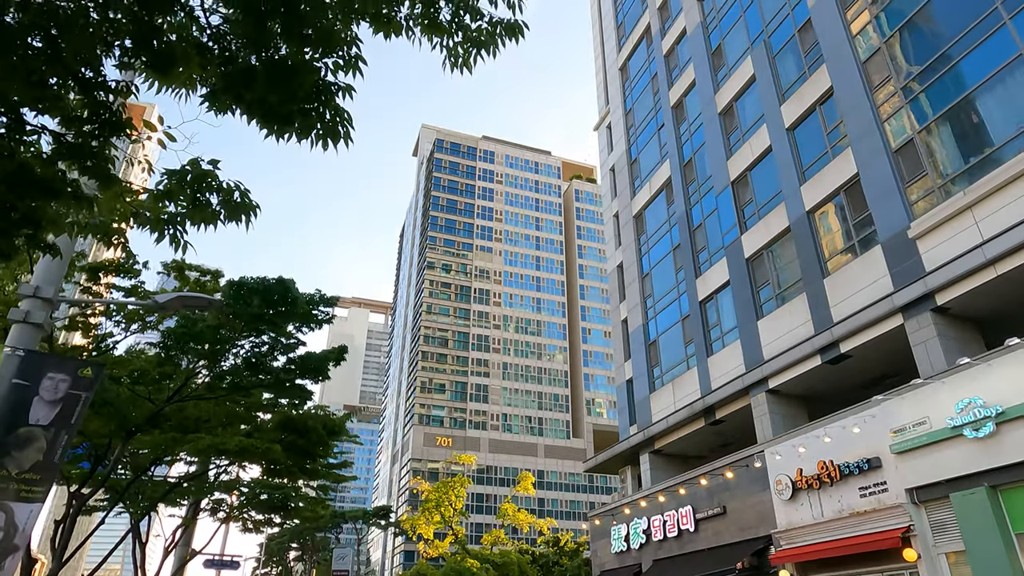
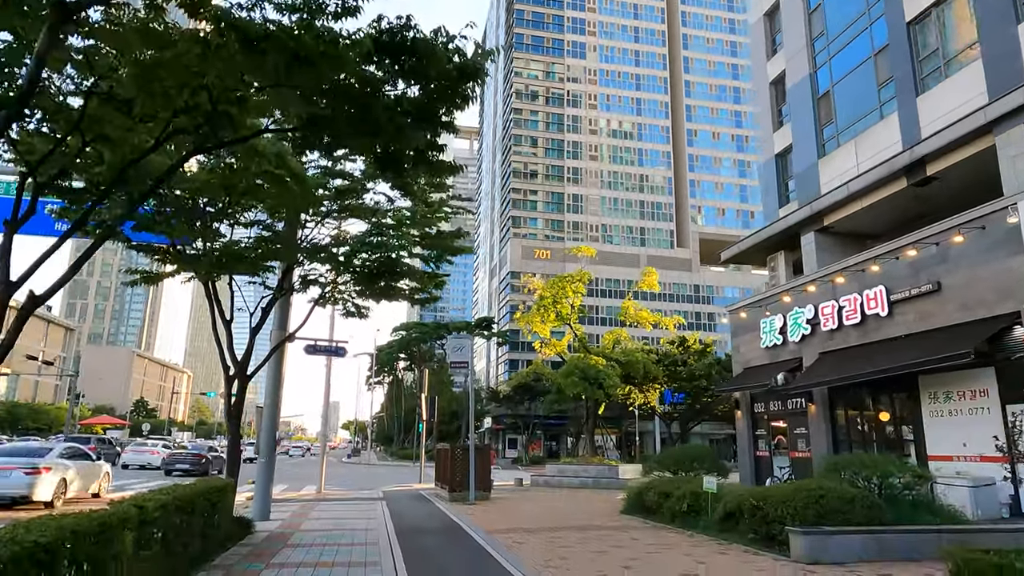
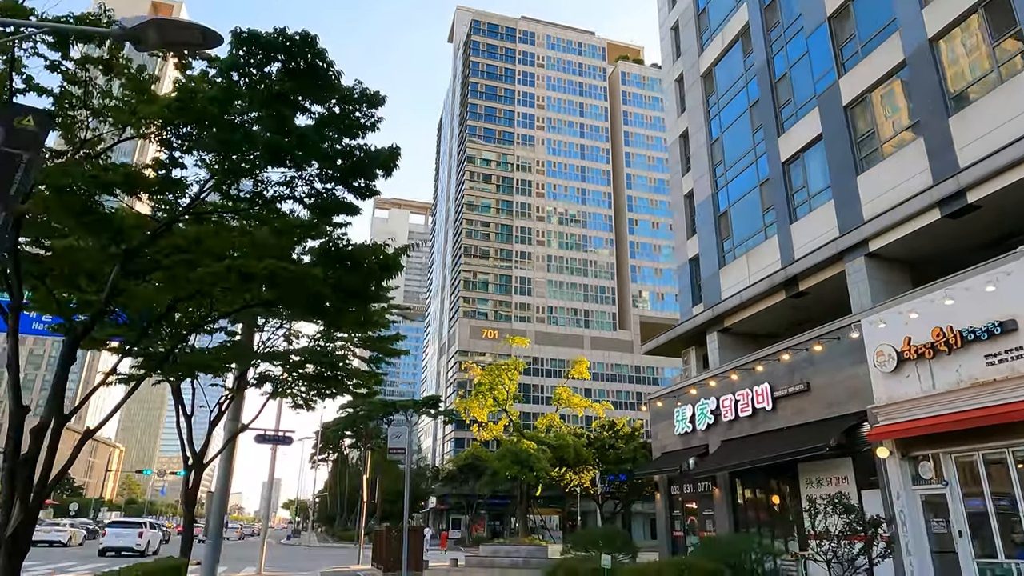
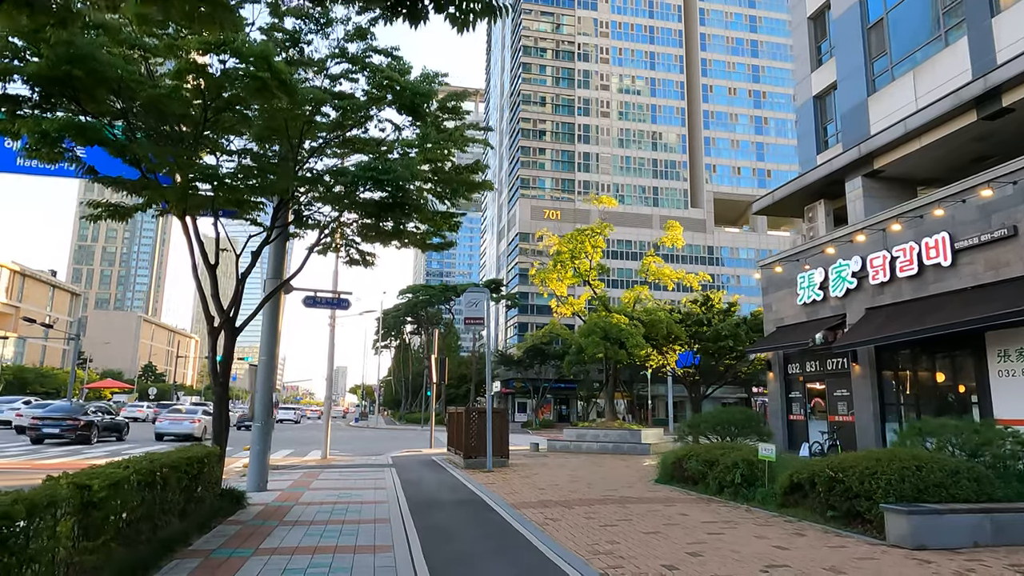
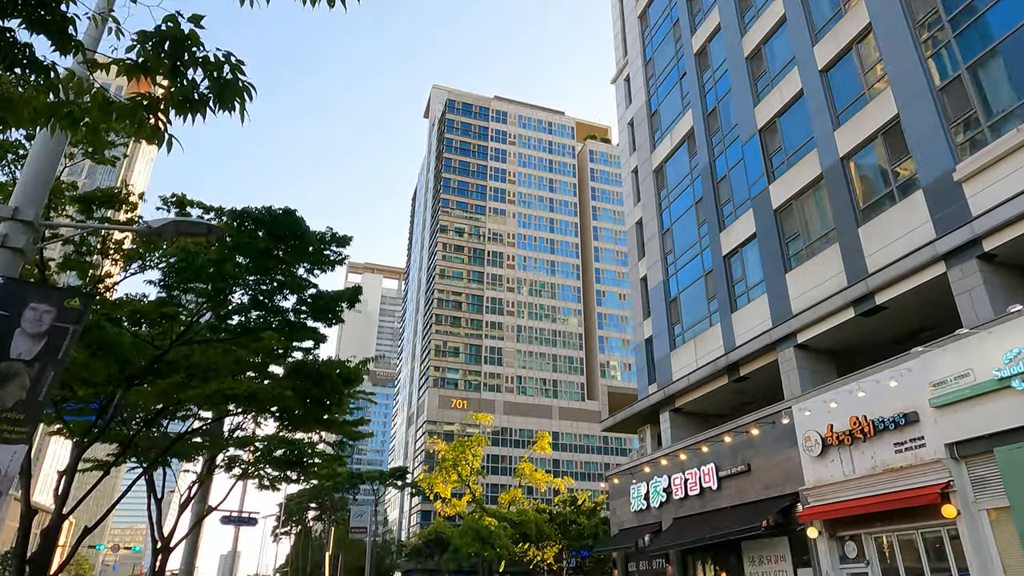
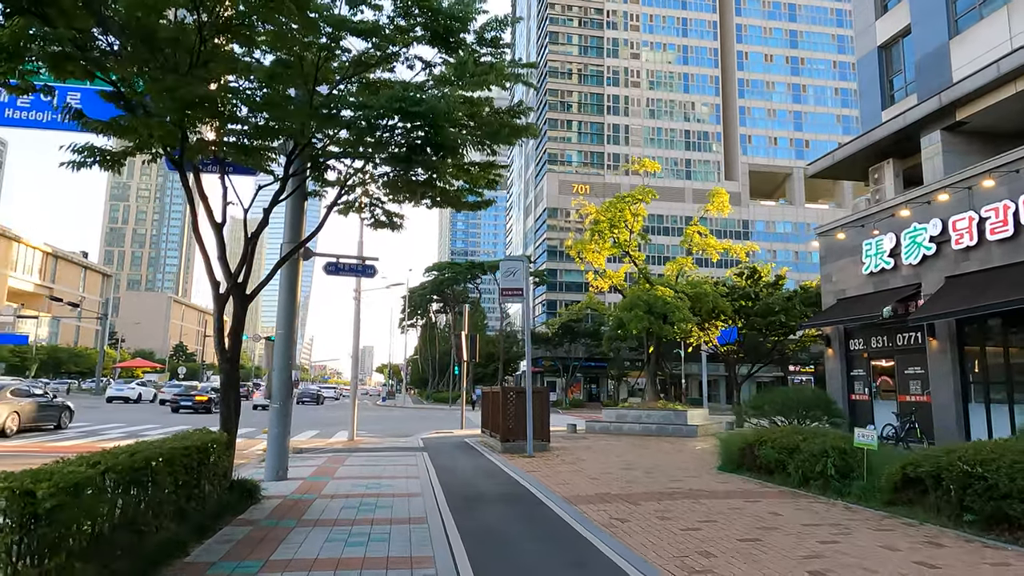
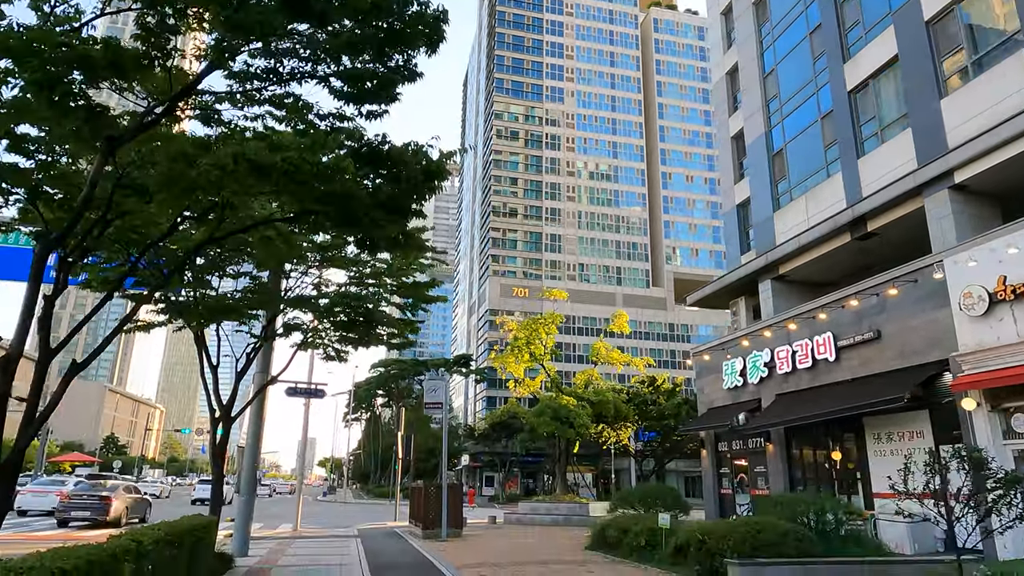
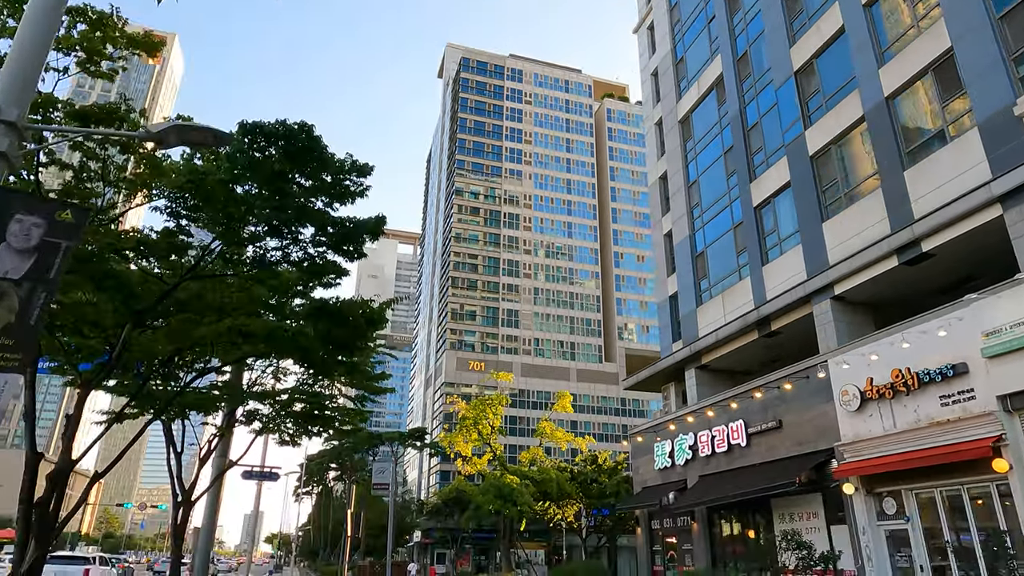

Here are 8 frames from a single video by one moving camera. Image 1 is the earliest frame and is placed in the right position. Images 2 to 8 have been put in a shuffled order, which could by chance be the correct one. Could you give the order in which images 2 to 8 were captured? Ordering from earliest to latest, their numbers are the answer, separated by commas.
5, 8, 3, 7, 2, 4, 6
